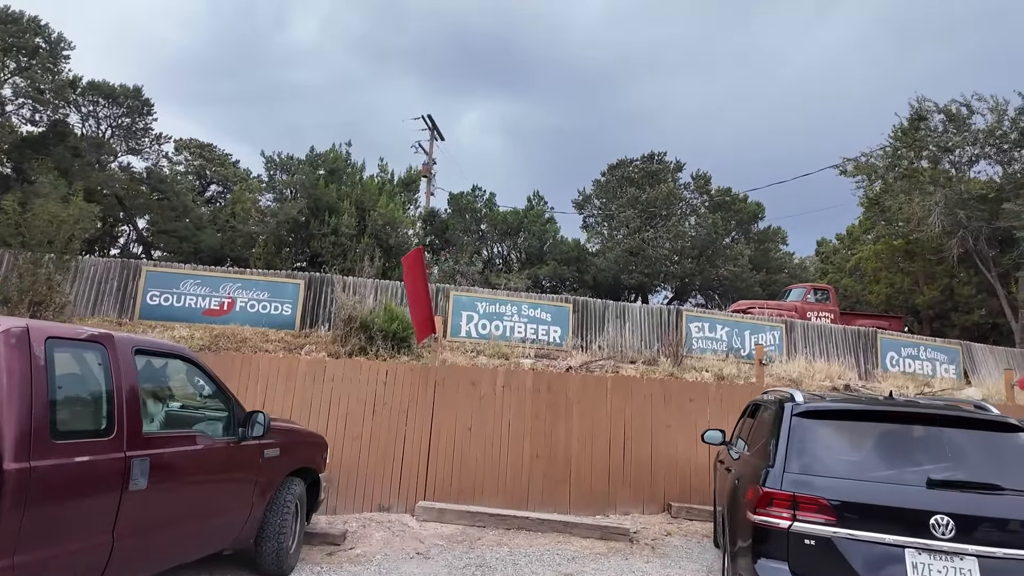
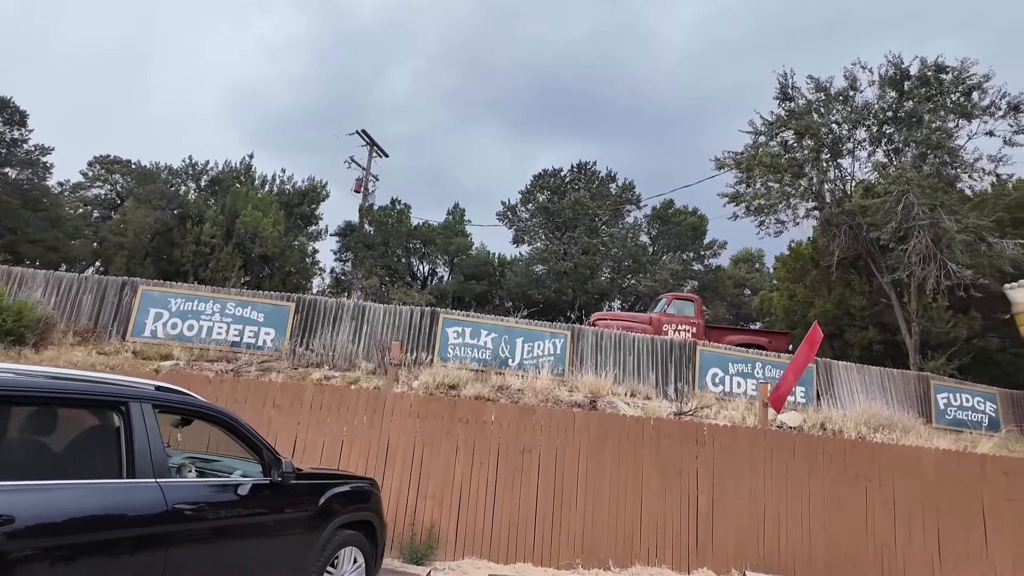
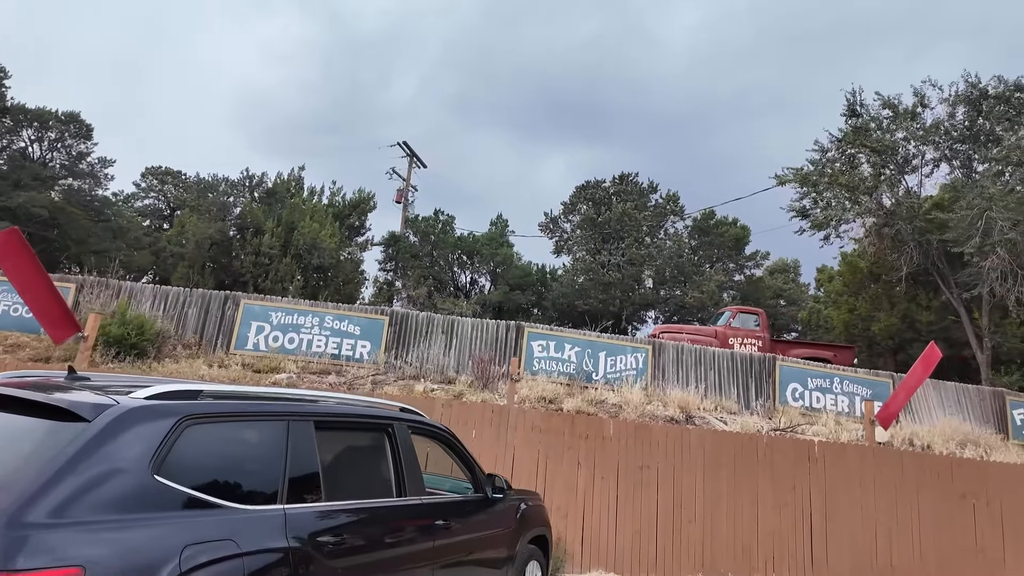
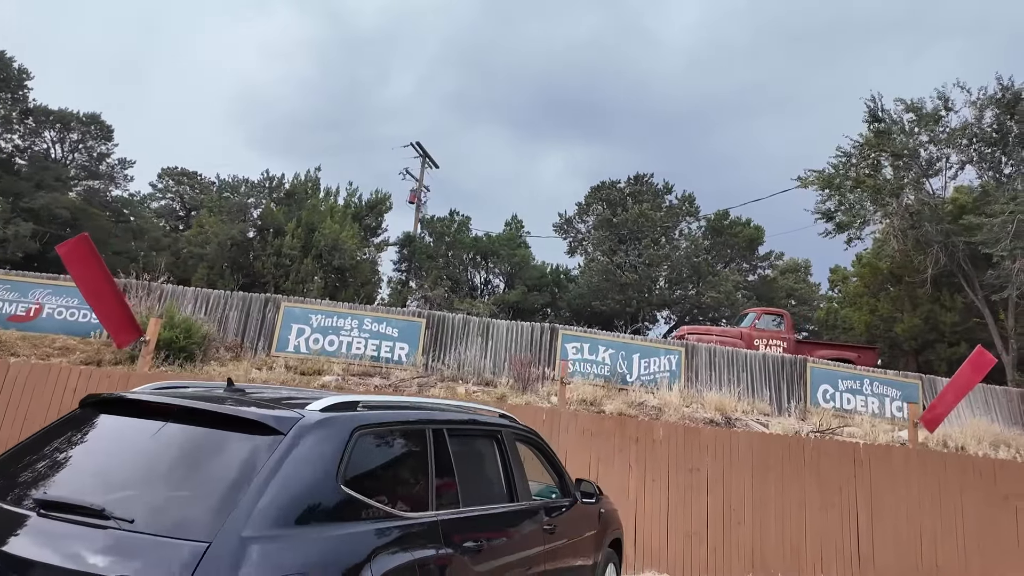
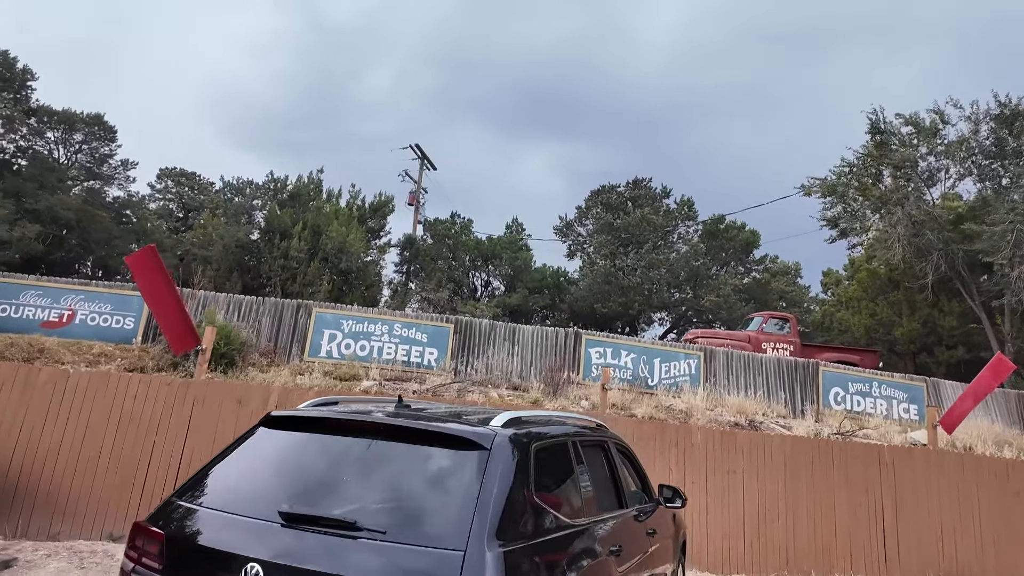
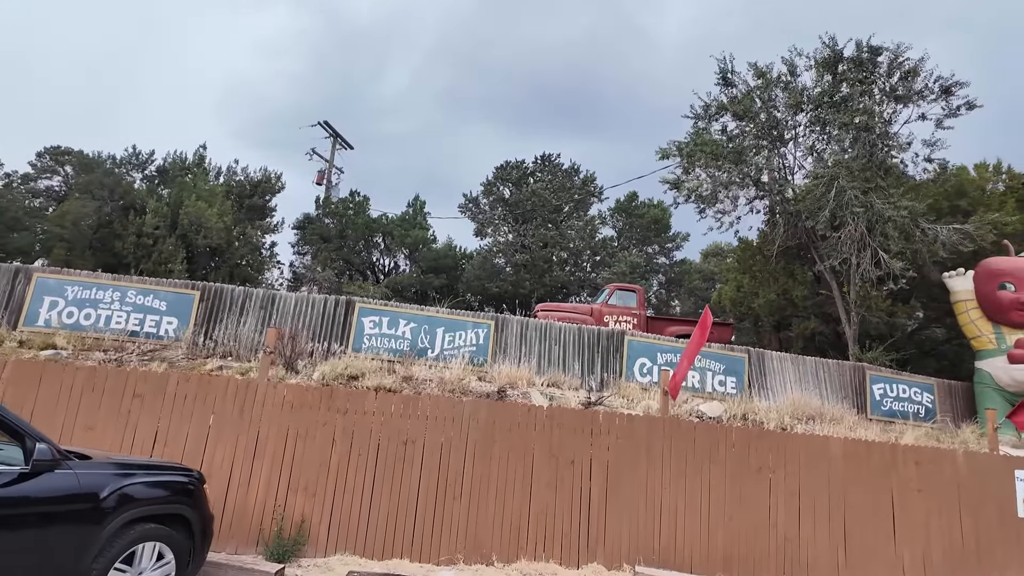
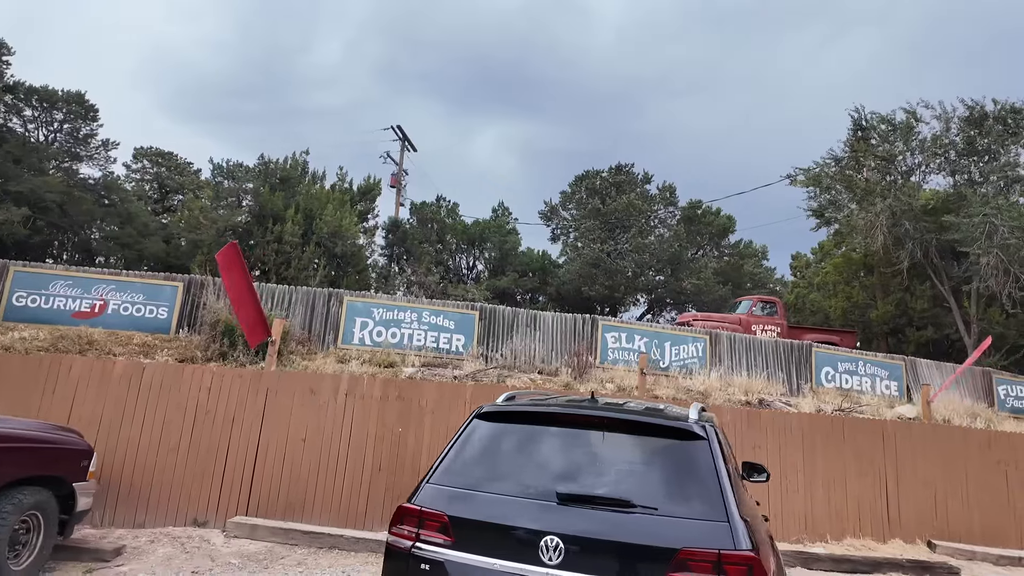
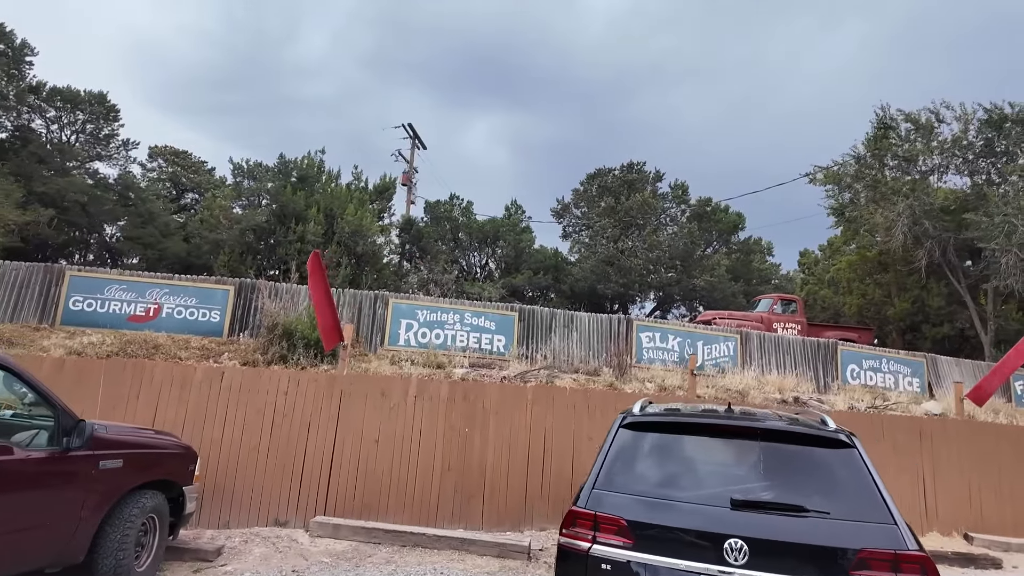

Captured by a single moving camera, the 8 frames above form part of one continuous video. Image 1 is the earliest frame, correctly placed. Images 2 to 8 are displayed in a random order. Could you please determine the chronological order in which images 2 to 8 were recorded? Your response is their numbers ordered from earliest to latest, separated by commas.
8, 7, 5, 4, 3, 2, 6
